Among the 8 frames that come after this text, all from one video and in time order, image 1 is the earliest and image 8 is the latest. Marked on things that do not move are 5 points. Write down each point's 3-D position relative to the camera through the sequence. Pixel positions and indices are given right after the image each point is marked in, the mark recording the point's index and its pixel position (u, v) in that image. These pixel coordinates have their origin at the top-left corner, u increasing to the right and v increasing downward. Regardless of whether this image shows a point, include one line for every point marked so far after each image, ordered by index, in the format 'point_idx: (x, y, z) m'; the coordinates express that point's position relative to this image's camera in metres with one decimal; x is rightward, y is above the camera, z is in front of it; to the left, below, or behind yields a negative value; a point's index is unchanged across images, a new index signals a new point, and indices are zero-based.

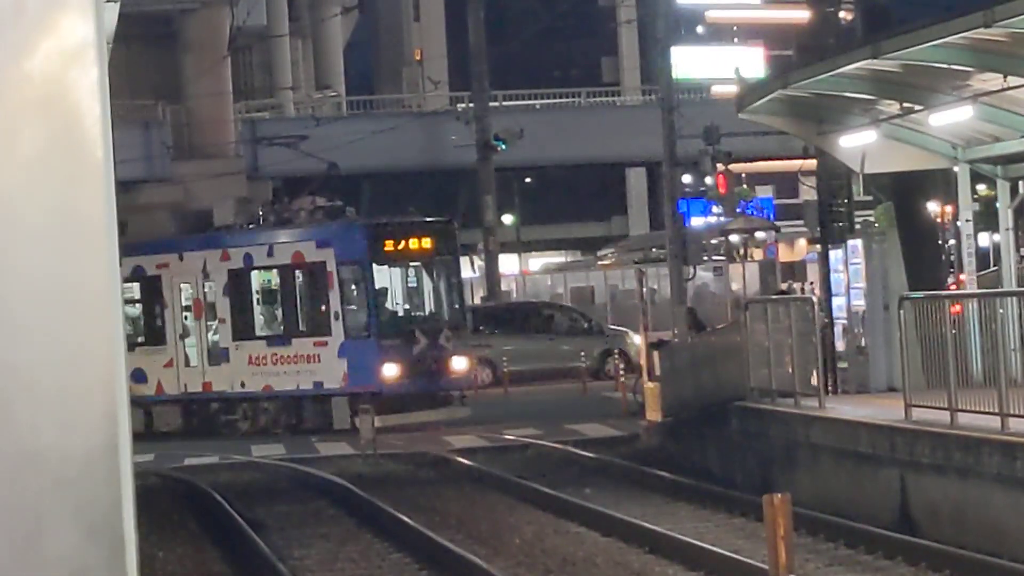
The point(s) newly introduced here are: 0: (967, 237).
0: (+5.1, +0.6, +15.1) m
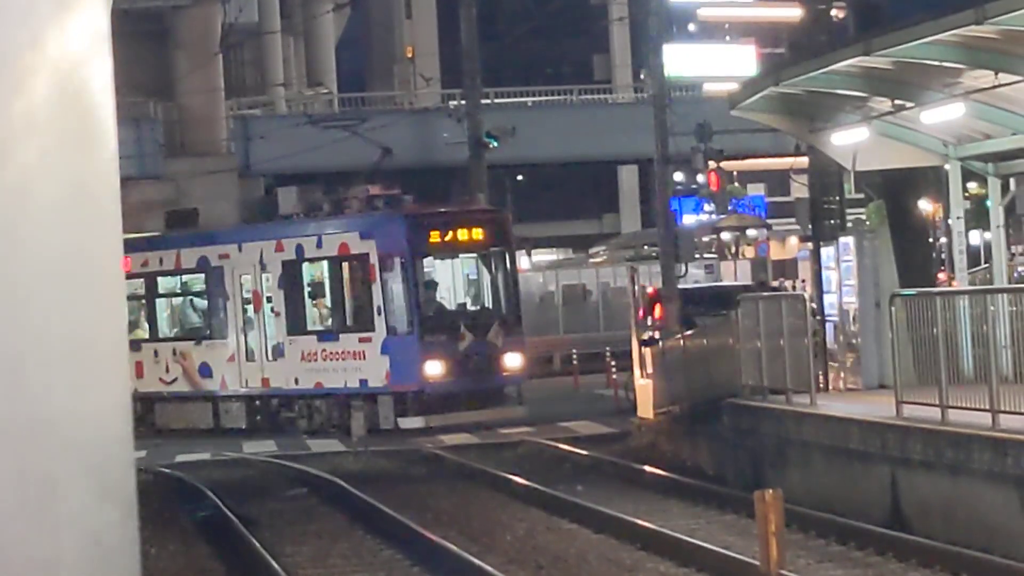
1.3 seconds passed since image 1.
0: (+5.0, +0.6, +15.1) m
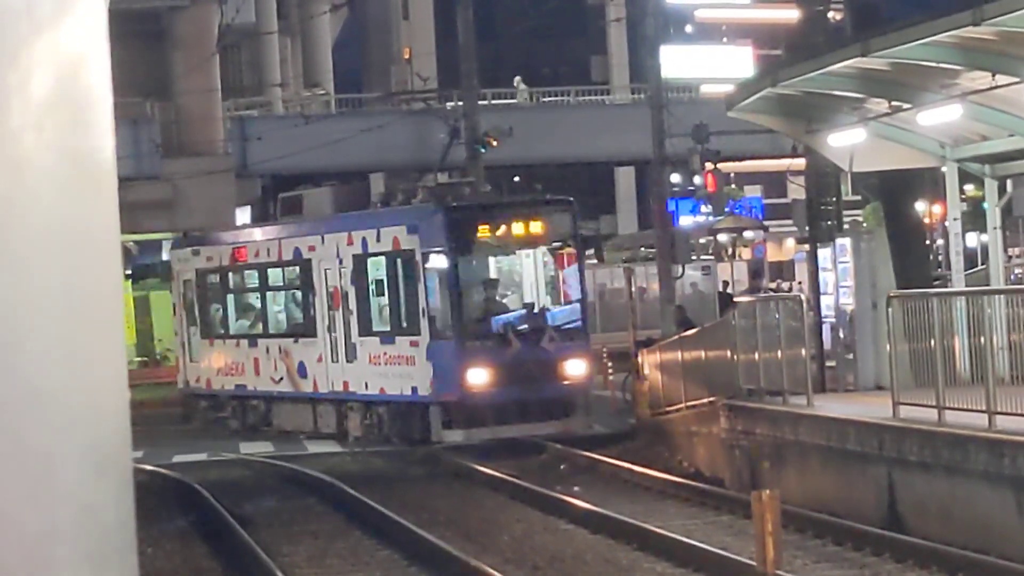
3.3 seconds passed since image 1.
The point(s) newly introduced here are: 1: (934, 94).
0: (+5.0, +0.6, +15.2) m
1: (+4.2, +1.9, +13.6) m
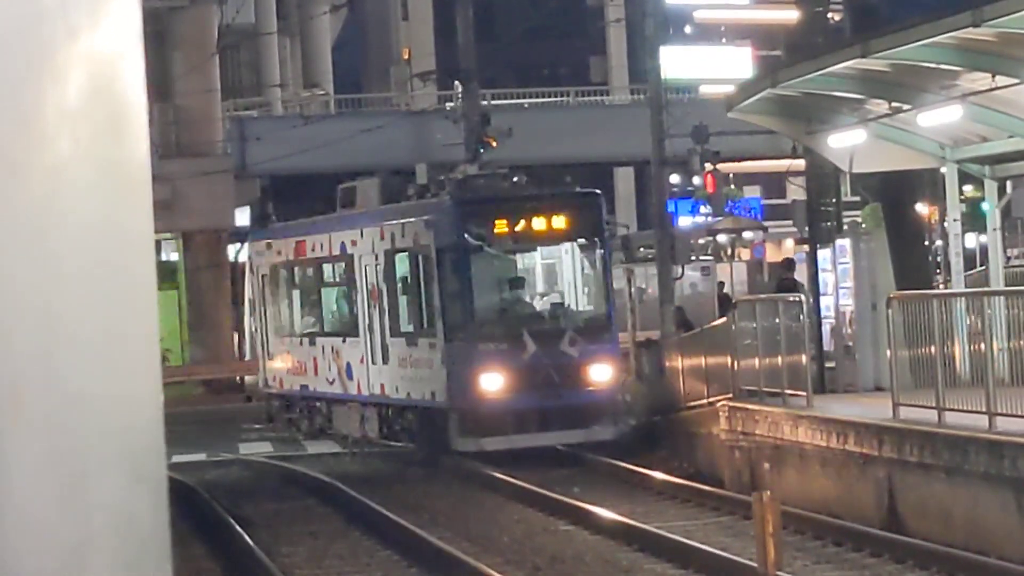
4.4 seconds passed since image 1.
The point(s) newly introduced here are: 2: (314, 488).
0: (+5.0, +0.6, +15.2) m
1: (+4.2, +1.9, +13.6) m
2: (-2.4, -2.4, +16.2) m
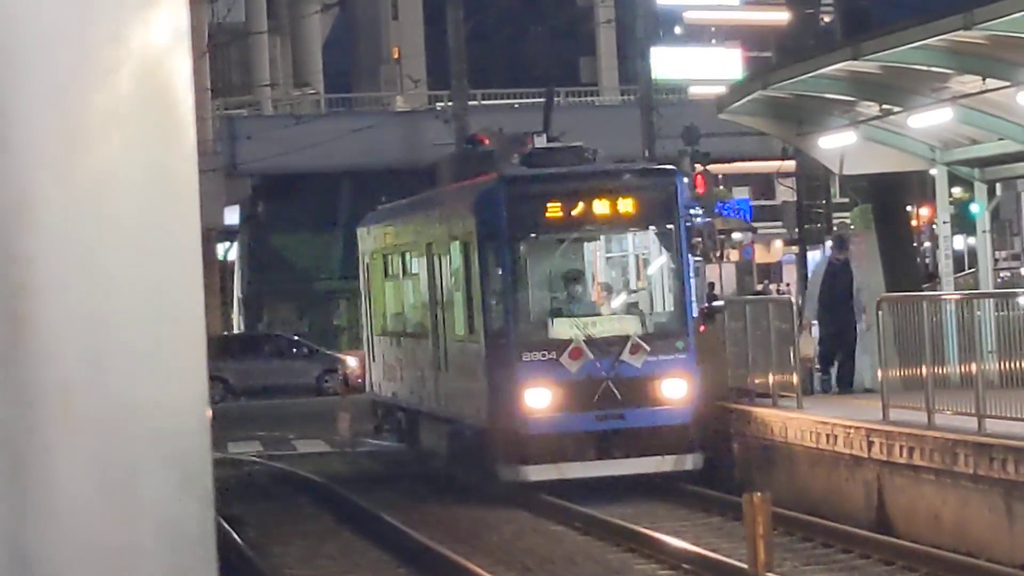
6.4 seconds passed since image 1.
0: (+4.8, +0.6, +15.2) m
1: (+4.1, +1.9, +13.6) m
2: (-2.5, -2.4, +16.1) m
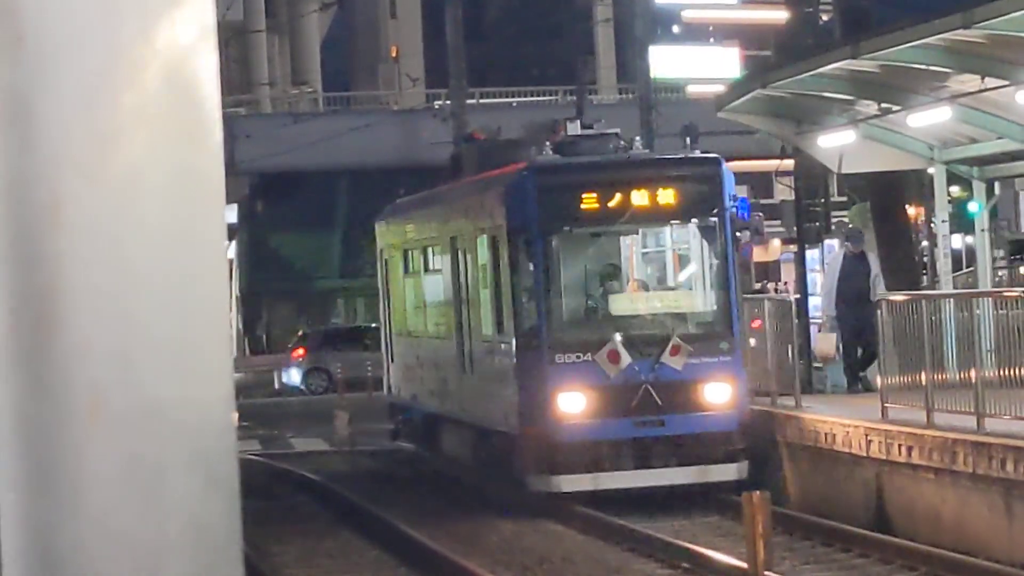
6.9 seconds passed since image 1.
0: (+4.8, +0.6, +15.2) m
1: (+4.1, +1.9, +13.6) m
2: (-2.5, -2.4, +16.1) m
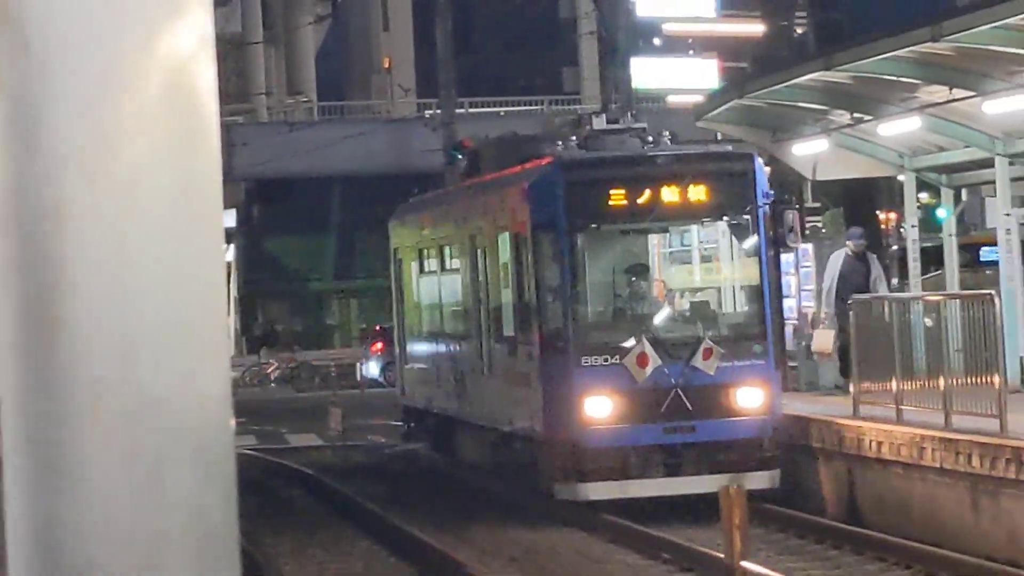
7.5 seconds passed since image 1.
0: (+4.7, +0.5, +15.8) m
1: (+4.0, +1.9, +14.3) m
2: (-2.7, -2.4, +16.7) m
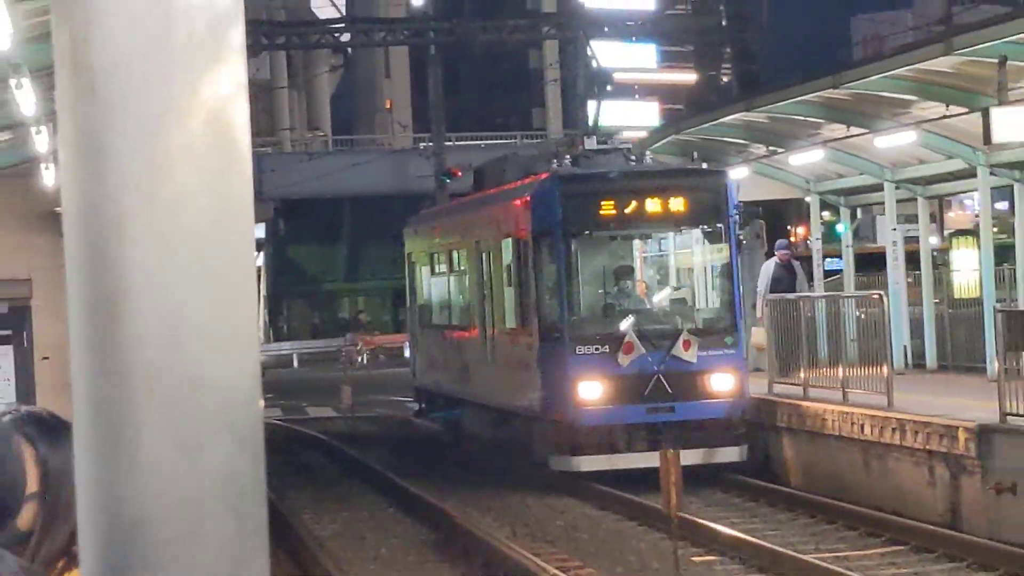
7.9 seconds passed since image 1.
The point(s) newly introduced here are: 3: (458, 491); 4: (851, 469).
0: (+4.4, +0.5, +19.4) m
1: (+3.7, +1.9, +17.8) m
2: (-3.0, -2.4, +19.9) m
3: (-0.6, -2.3, +16.6) m
4: (+3.4, -1.7, +14.5) m
